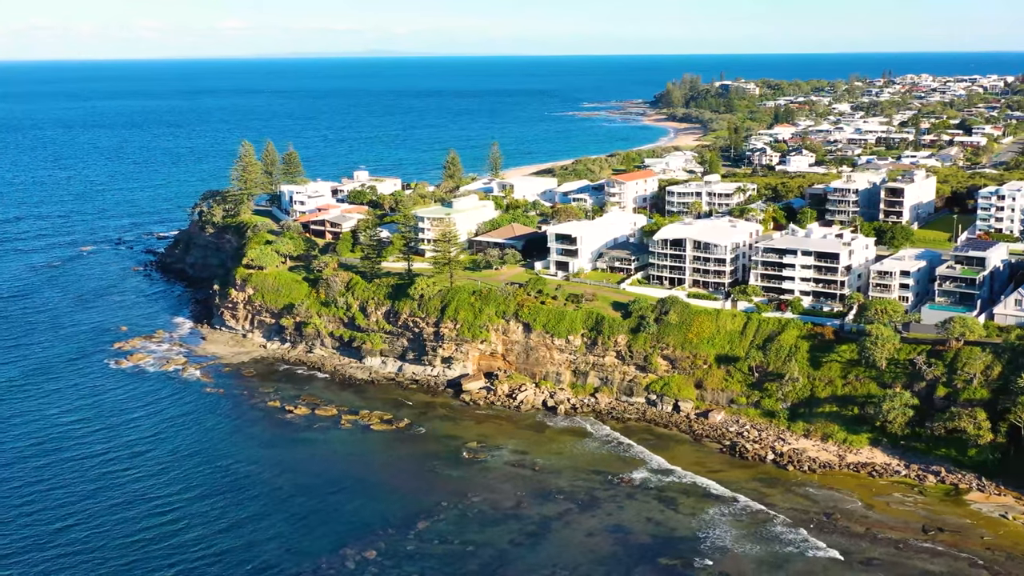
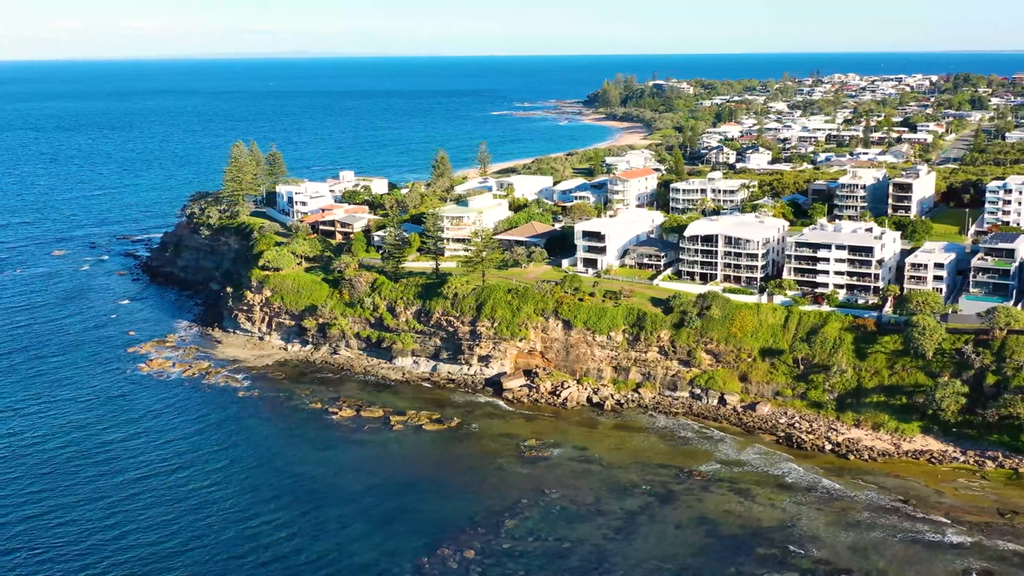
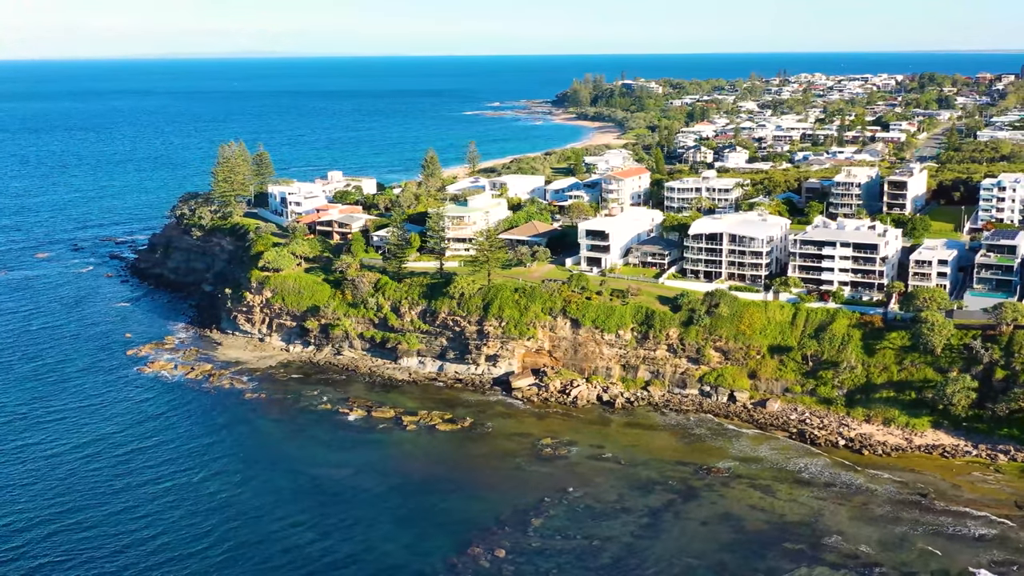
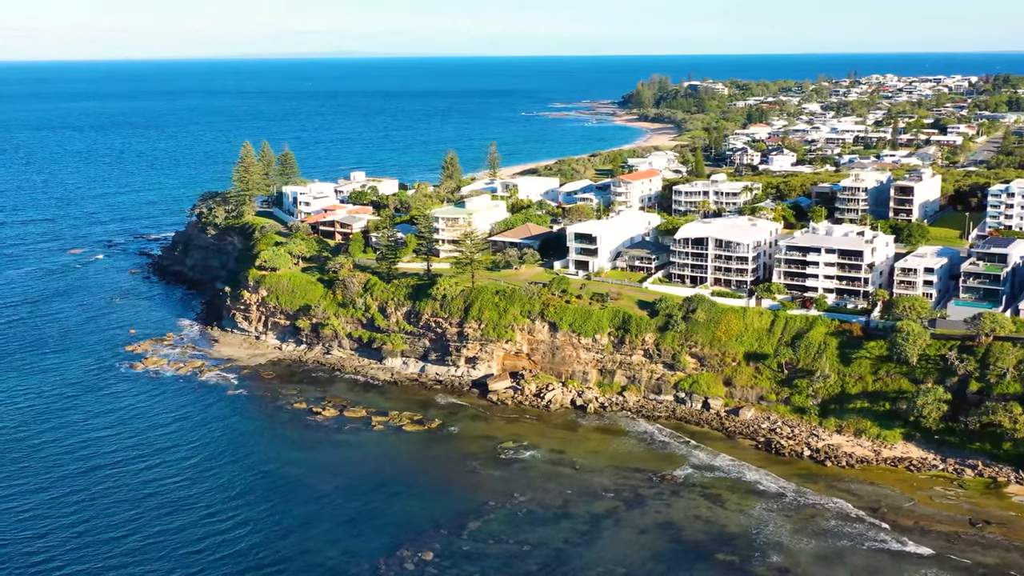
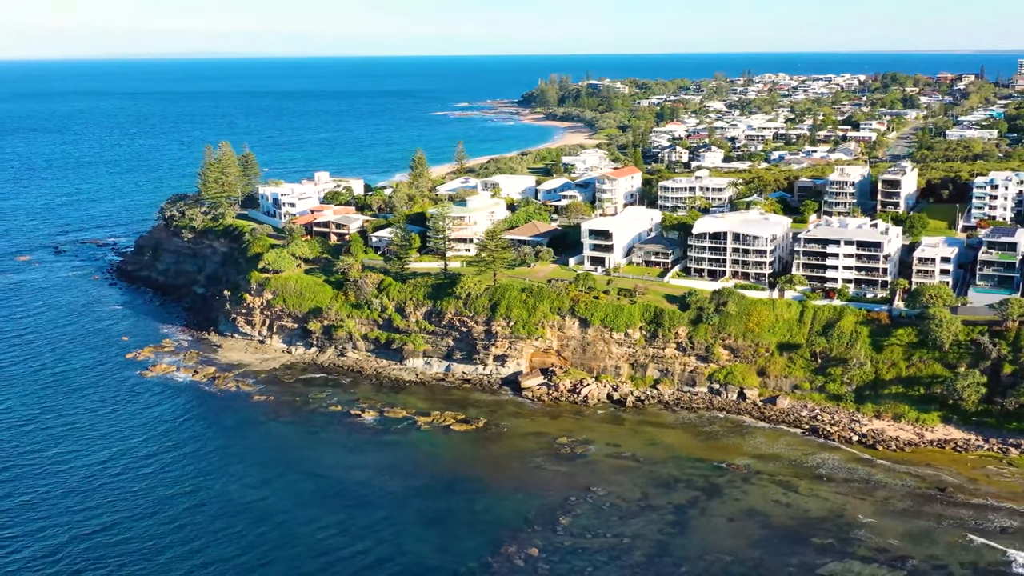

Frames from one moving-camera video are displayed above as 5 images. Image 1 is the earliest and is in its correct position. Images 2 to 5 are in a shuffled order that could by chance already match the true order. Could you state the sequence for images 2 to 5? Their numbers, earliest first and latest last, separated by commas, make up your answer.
4, 2, 3, 5
